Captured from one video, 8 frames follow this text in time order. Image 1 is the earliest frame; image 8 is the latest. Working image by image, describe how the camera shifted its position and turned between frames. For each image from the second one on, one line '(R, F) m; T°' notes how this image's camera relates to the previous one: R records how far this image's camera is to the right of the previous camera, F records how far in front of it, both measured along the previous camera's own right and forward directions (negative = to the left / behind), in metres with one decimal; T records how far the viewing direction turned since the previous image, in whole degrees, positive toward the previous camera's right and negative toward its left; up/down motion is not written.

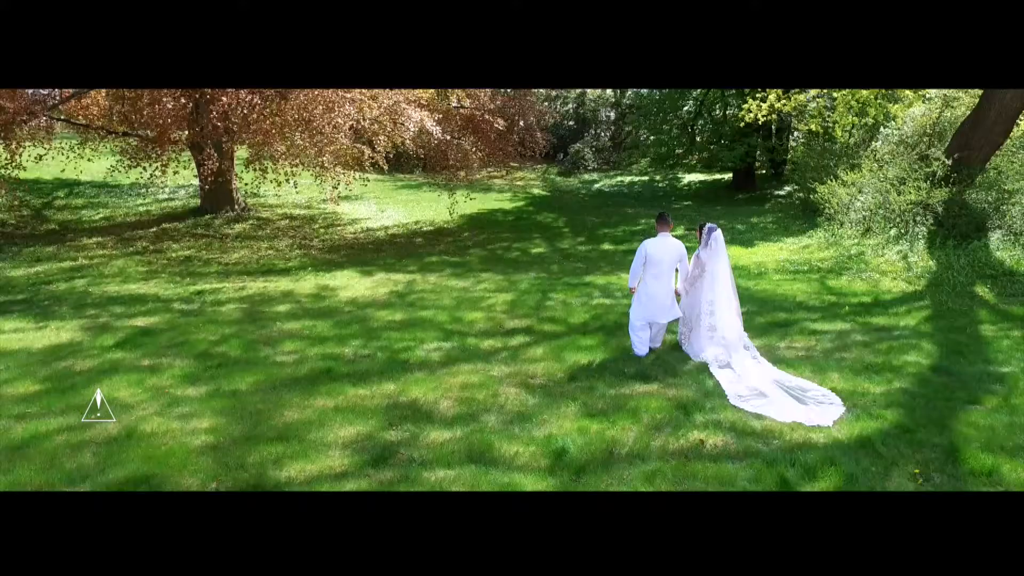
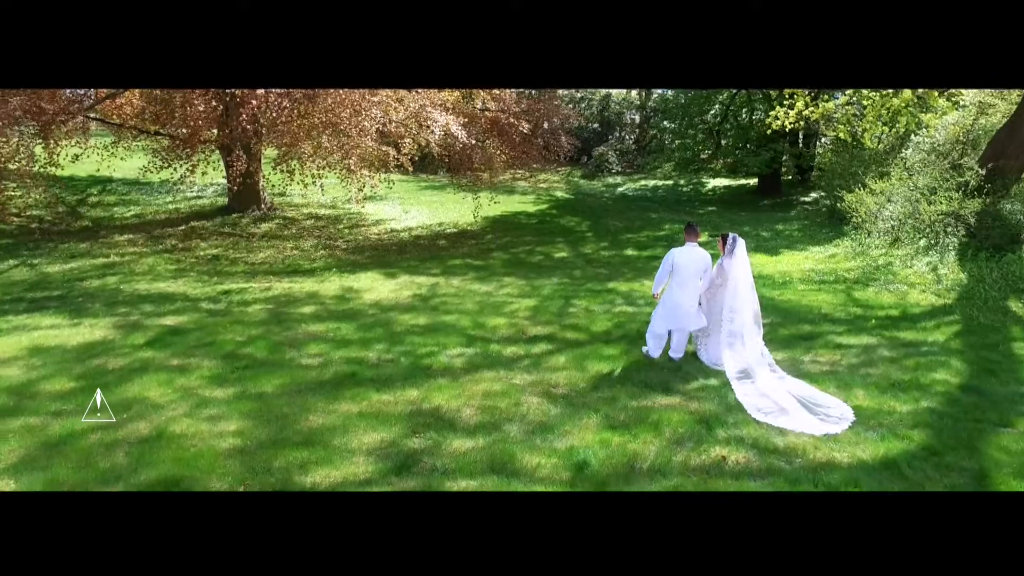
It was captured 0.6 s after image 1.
(0.0, 0.0) m; -2°
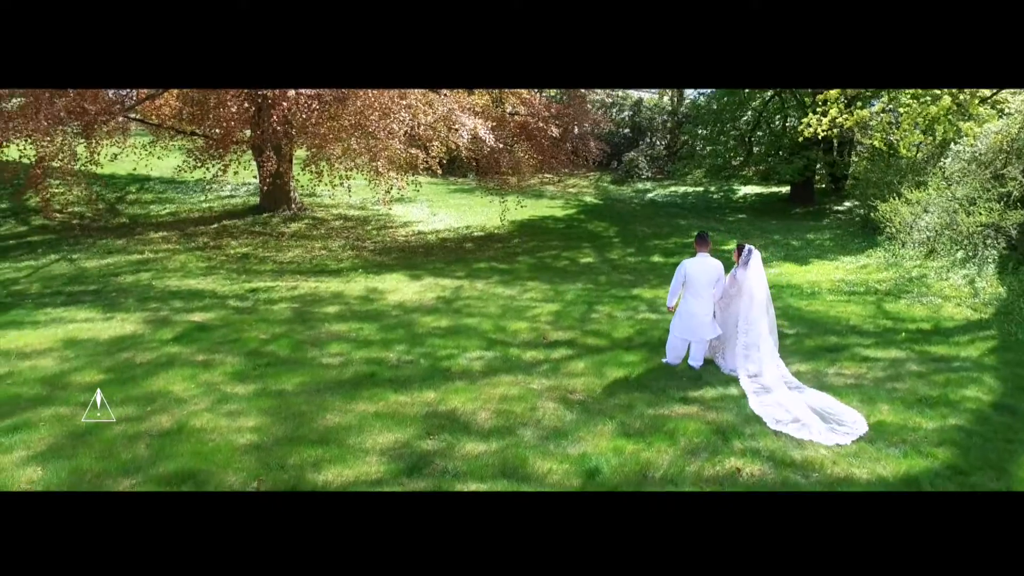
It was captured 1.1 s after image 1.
(+0.1, 0.0) m; -2°
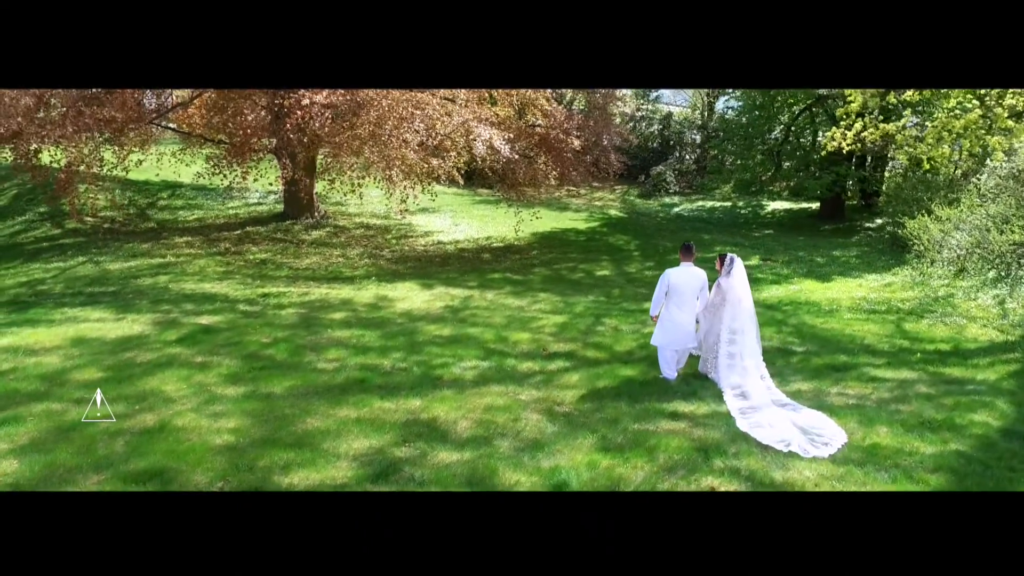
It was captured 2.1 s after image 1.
(+0.4, +0.1) m; -3°
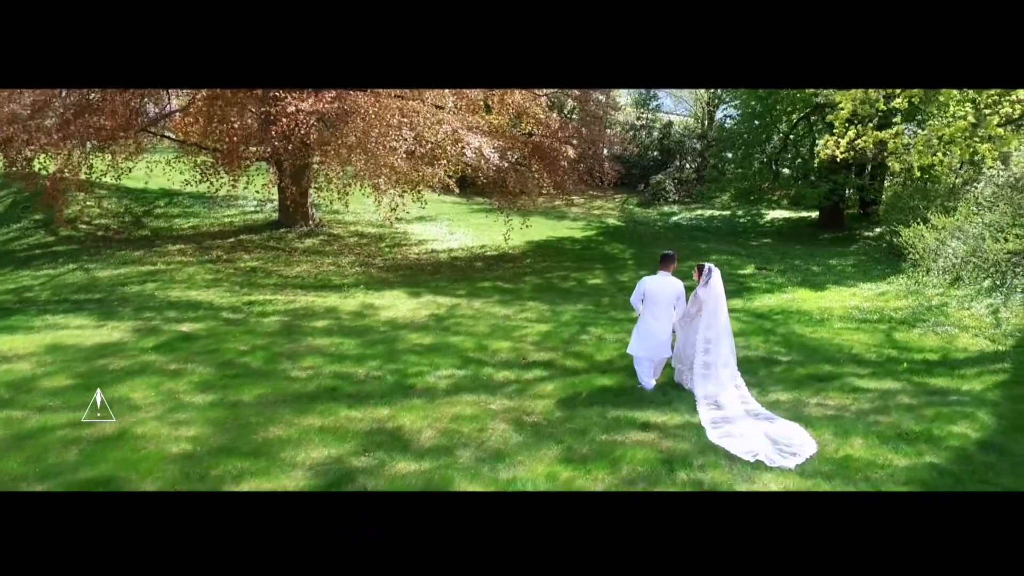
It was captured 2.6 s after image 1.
(+0.3, +0.1) m; -1°
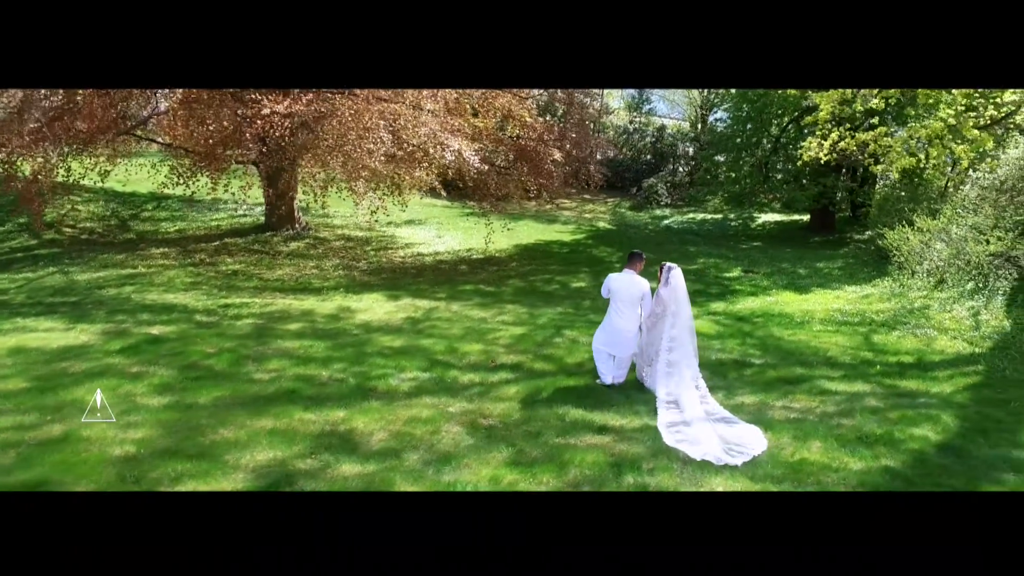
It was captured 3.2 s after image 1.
(+0.4, +0.1) m; 0°
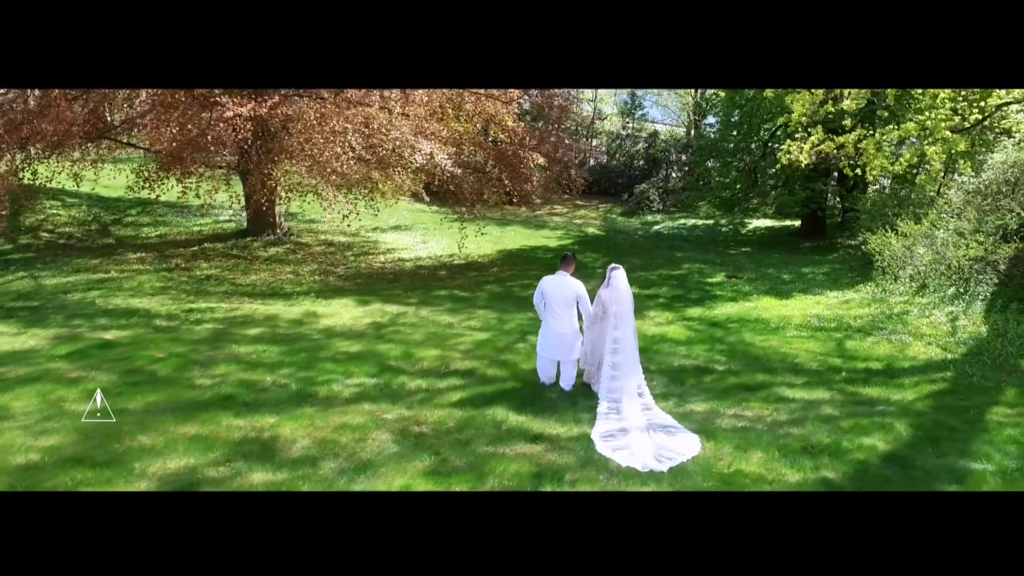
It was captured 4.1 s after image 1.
(+0.6, +0.2) m; -1°
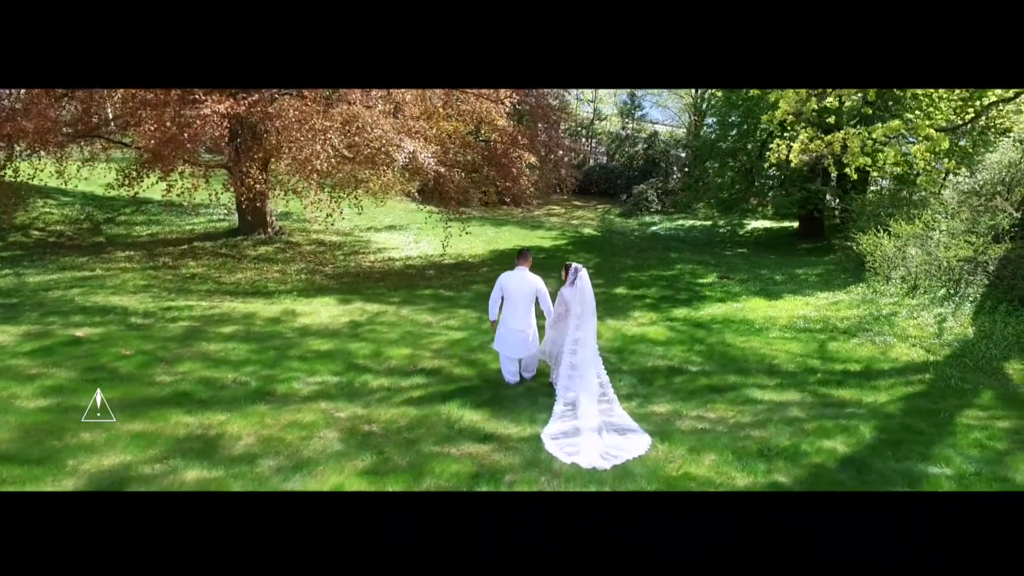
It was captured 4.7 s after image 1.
(+0.4, +0.1) m; -1°
